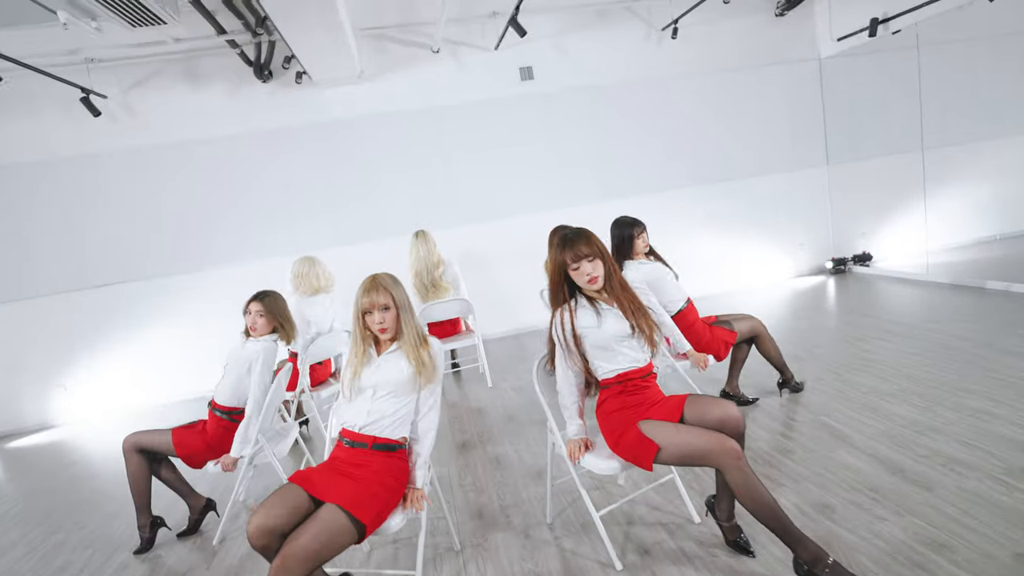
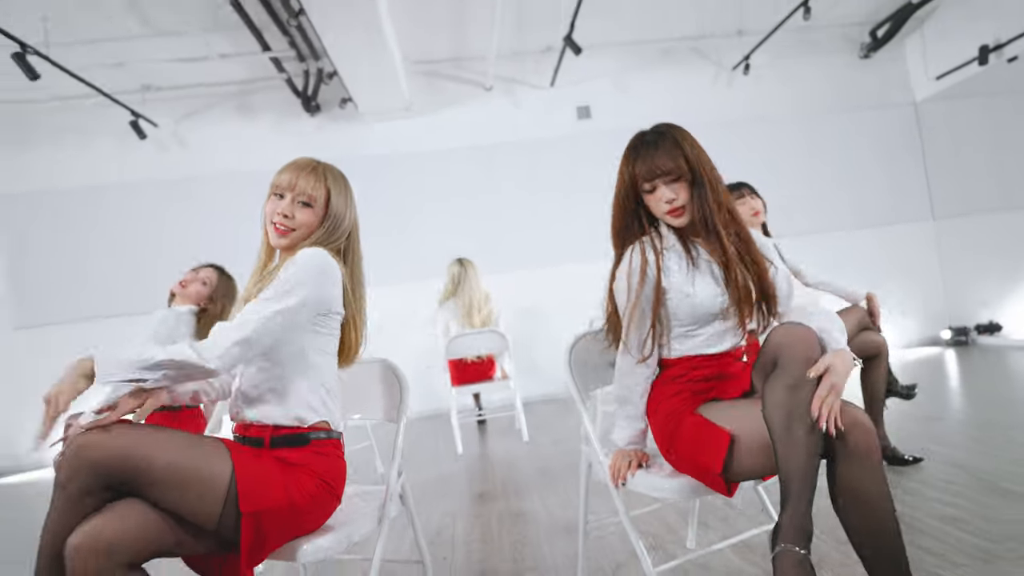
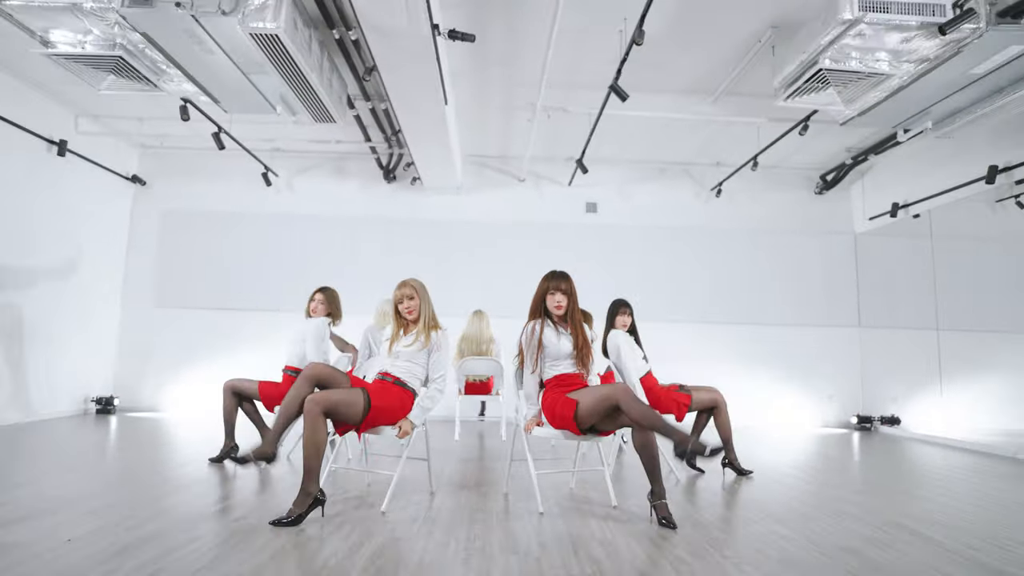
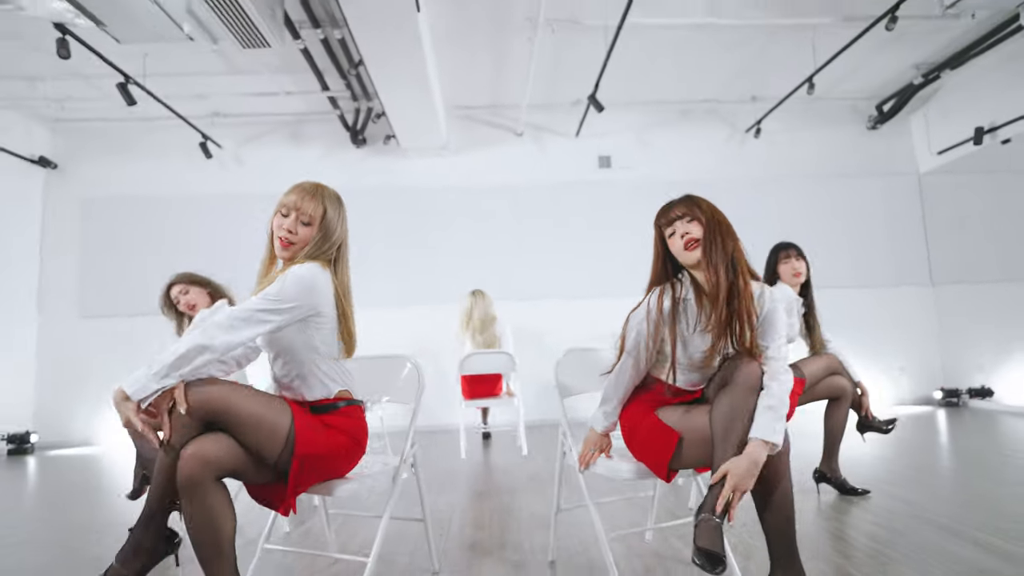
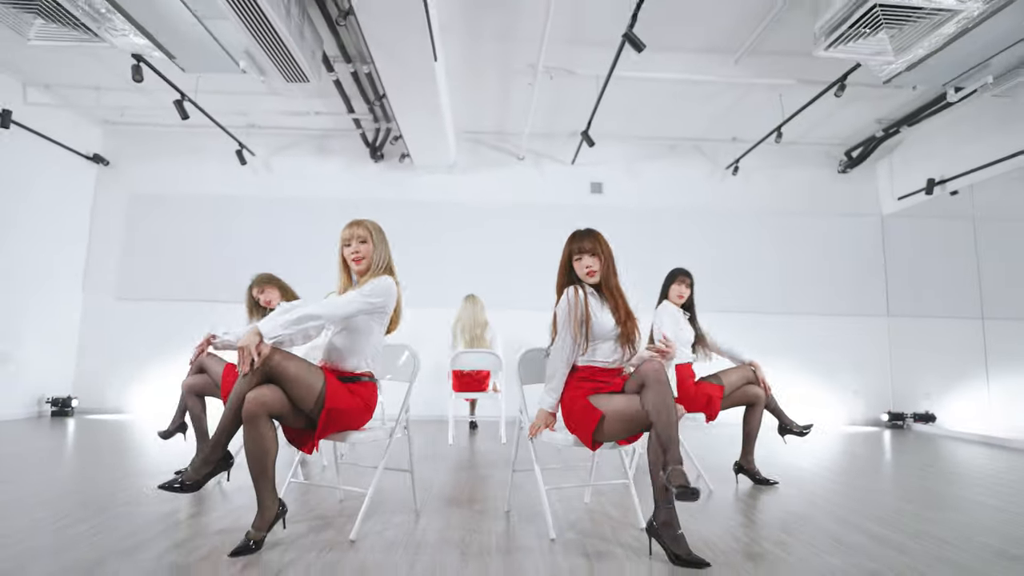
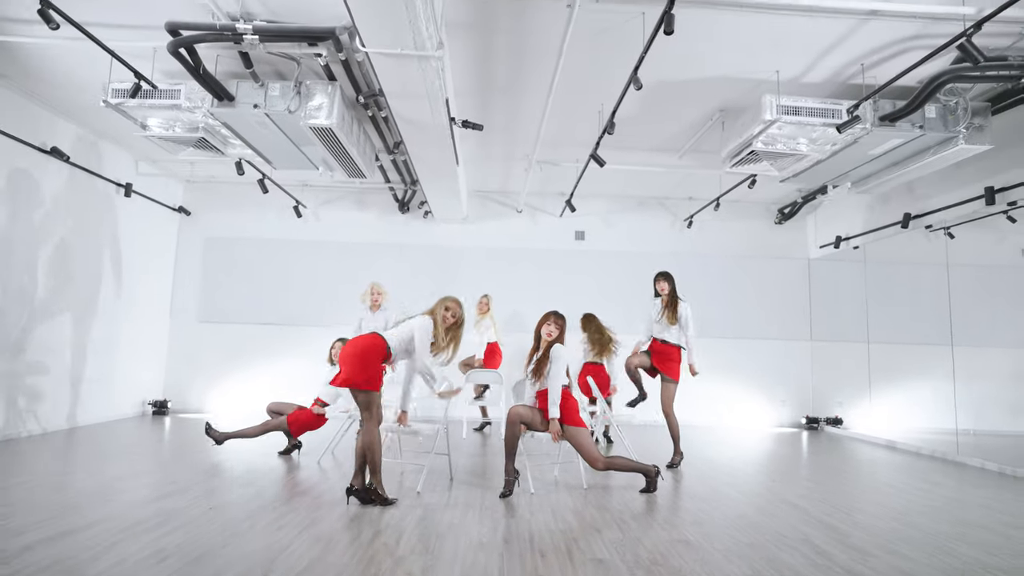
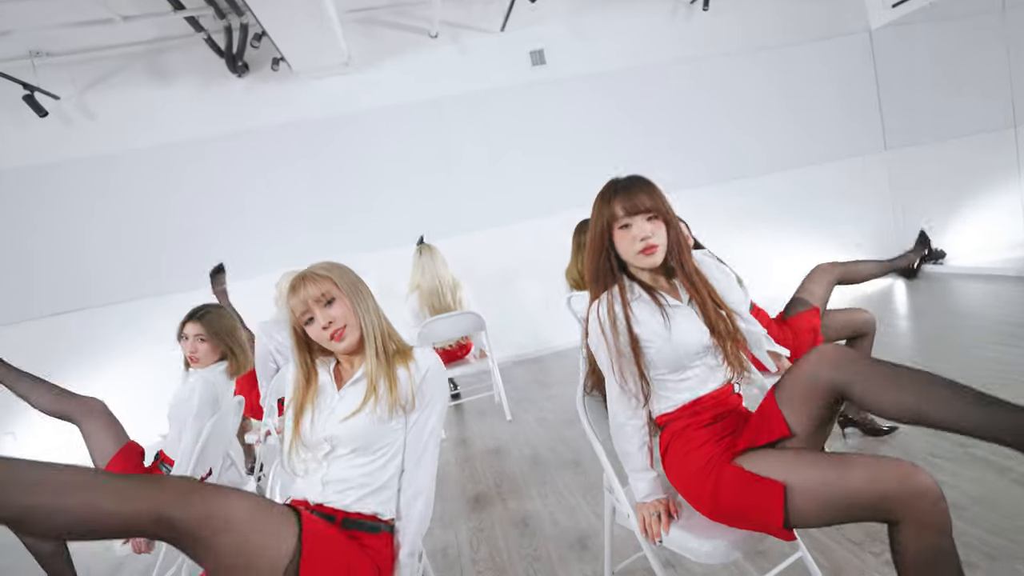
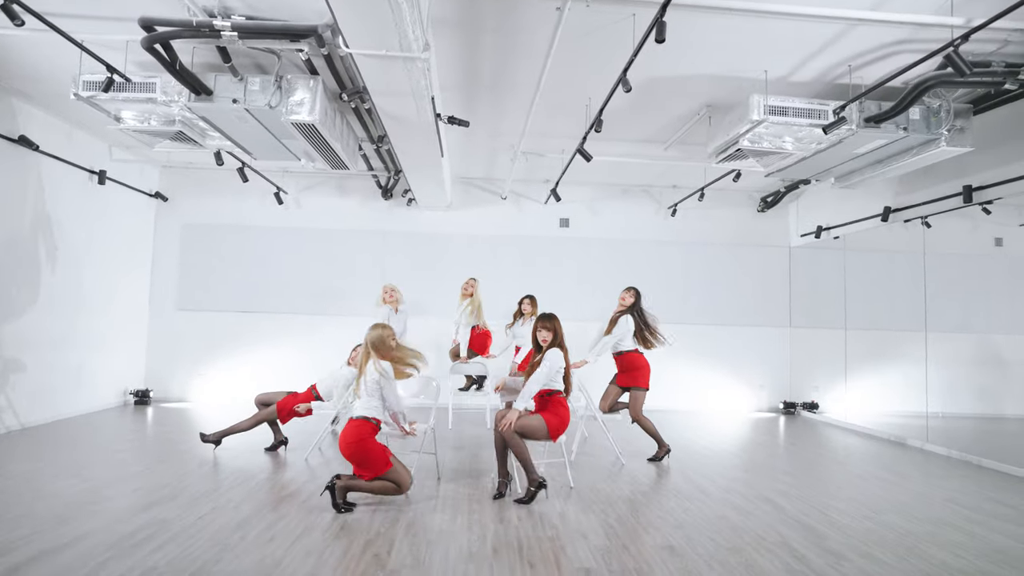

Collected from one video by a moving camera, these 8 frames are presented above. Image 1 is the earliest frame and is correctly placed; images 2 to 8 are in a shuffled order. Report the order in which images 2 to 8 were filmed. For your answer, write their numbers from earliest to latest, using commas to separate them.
7, 2, 4, 5, 3, 6, 8
